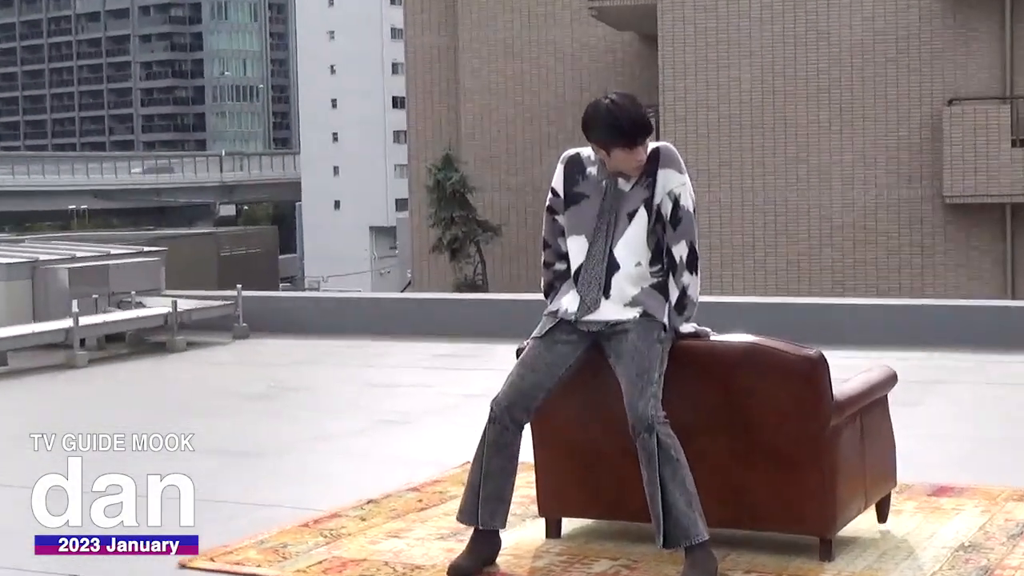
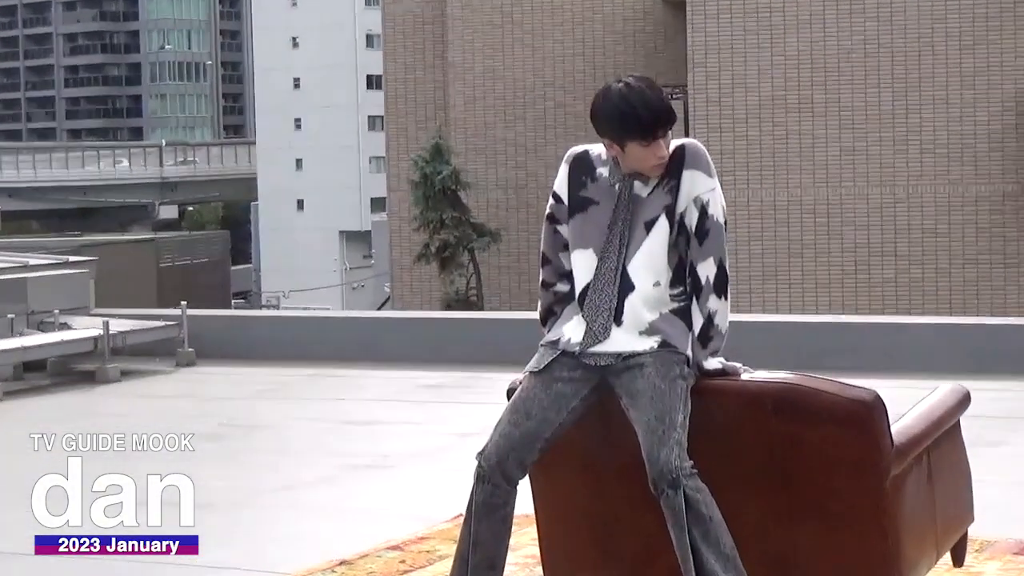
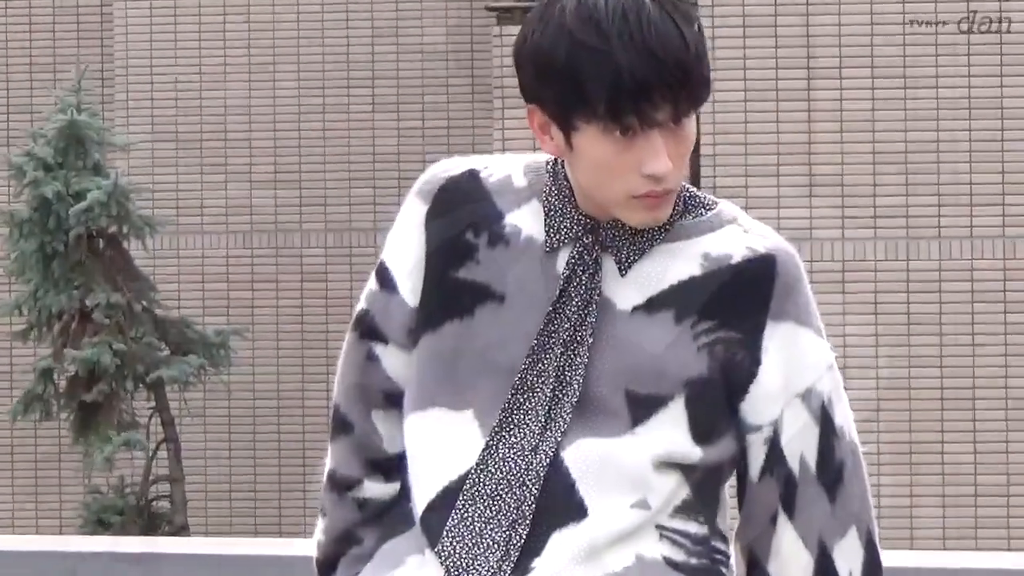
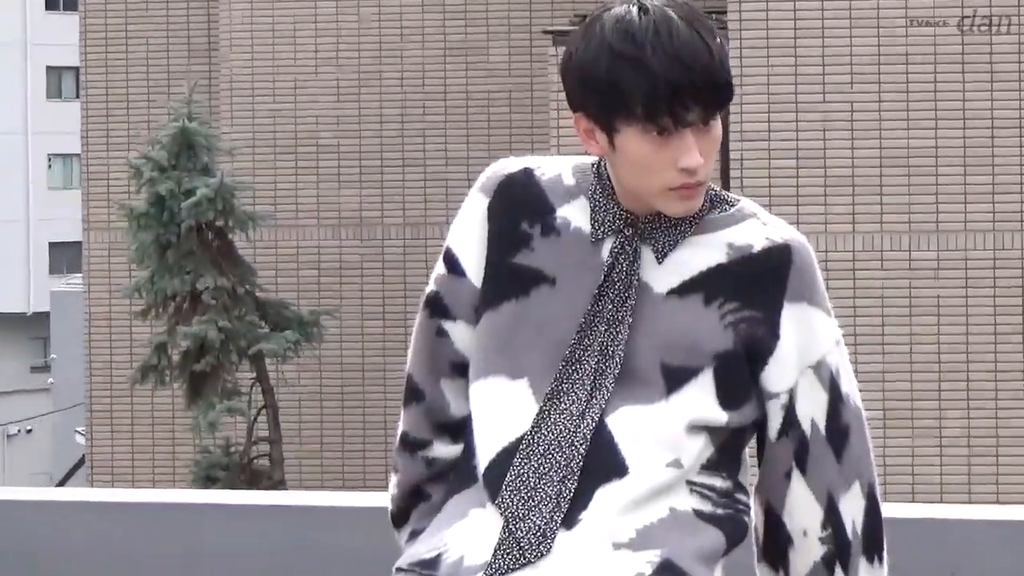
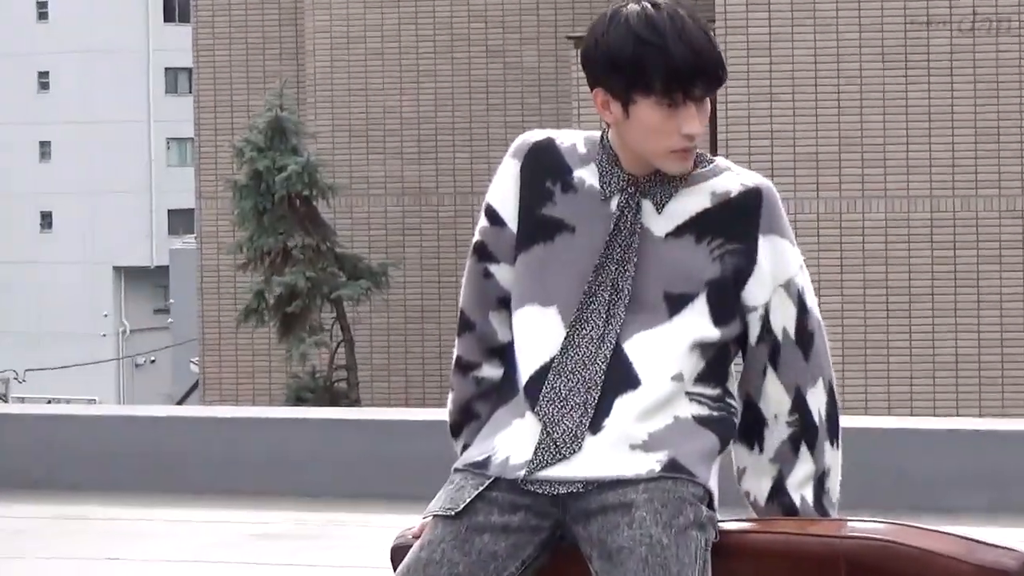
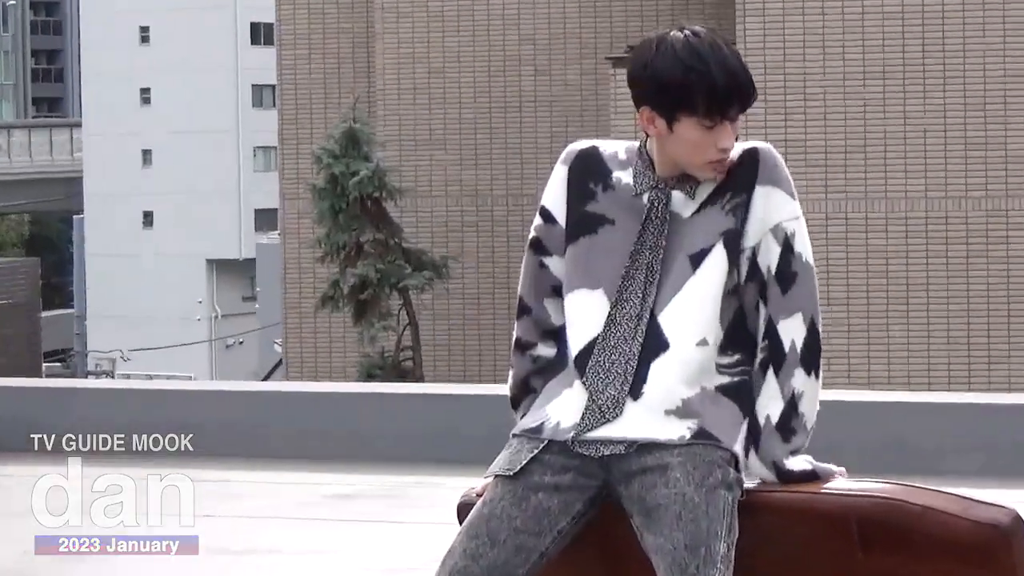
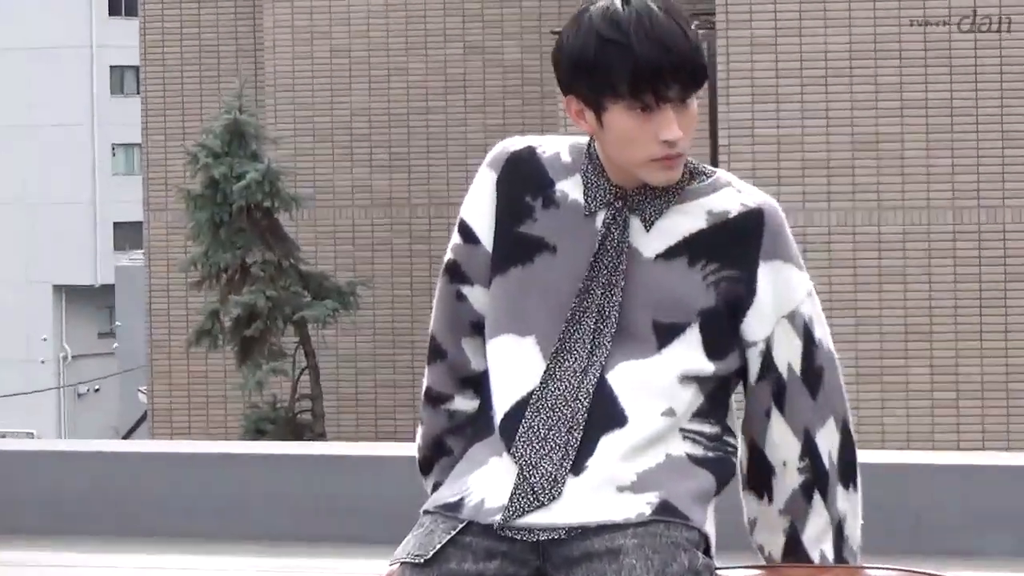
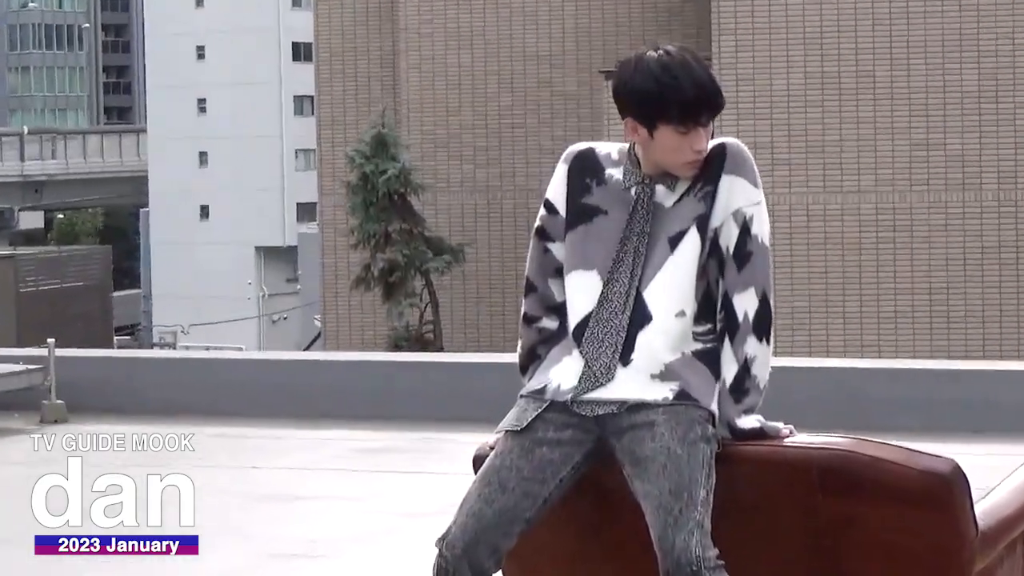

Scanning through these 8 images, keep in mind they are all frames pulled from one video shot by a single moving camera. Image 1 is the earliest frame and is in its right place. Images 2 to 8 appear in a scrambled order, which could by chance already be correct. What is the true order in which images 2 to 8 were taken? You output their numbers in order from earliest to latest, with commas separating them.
2, 8, 6, 5, 7, 4, 3
